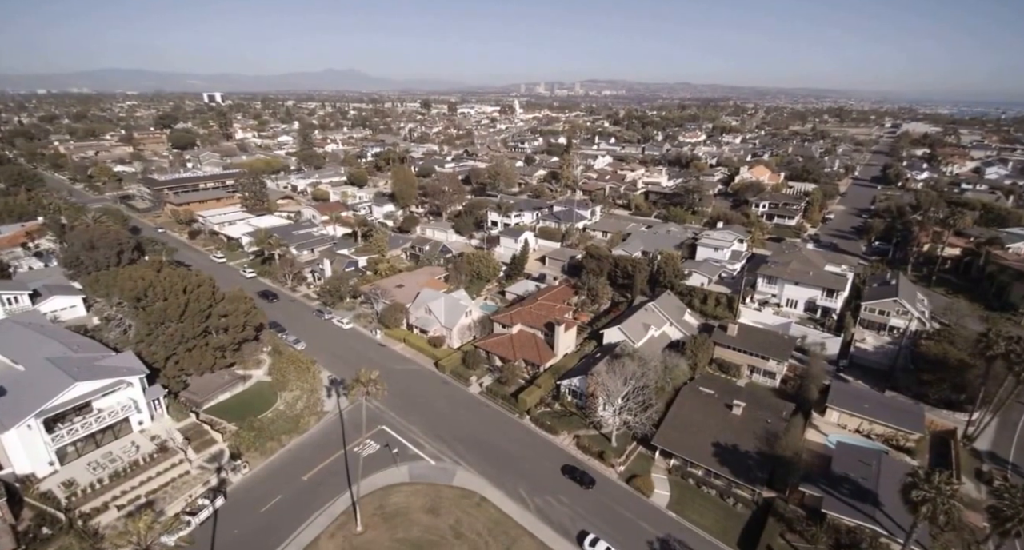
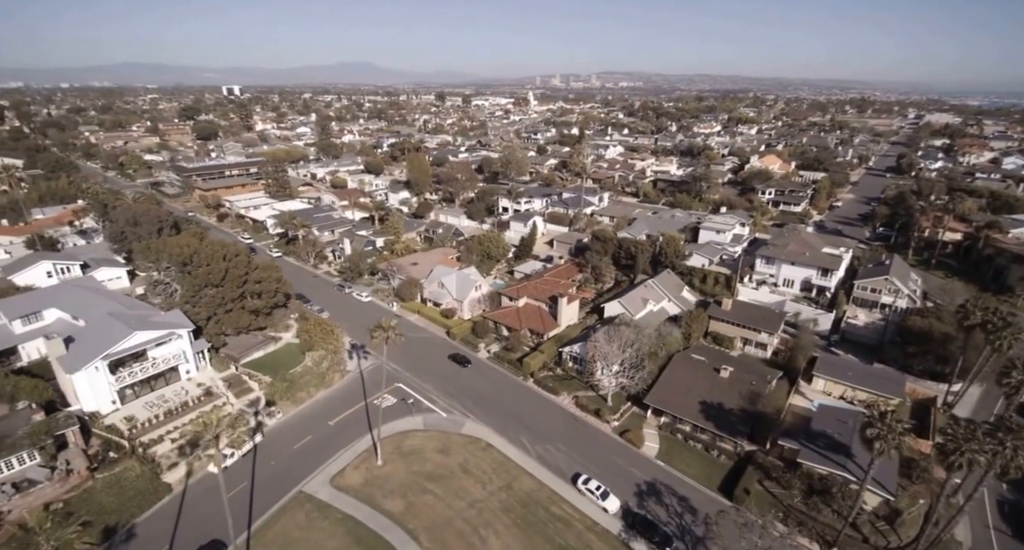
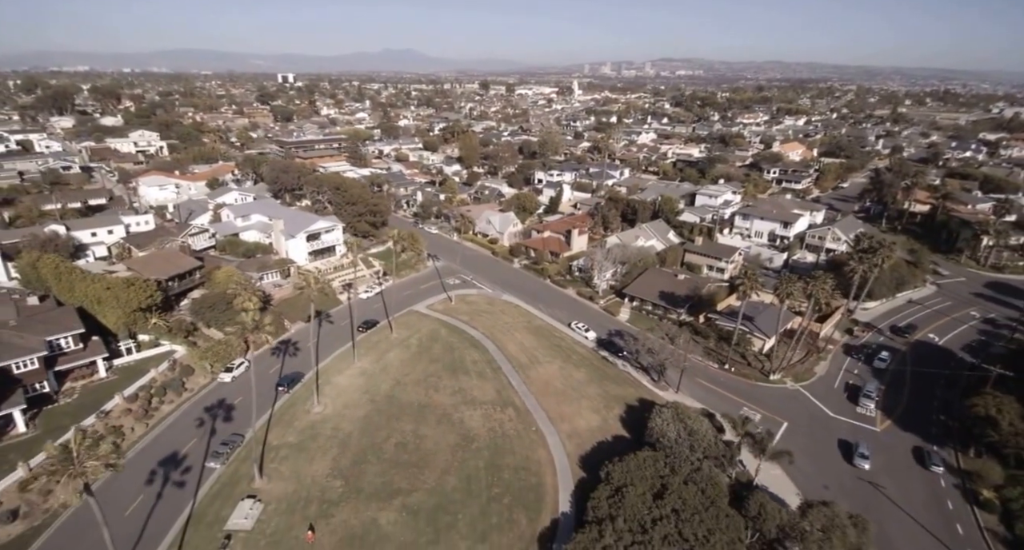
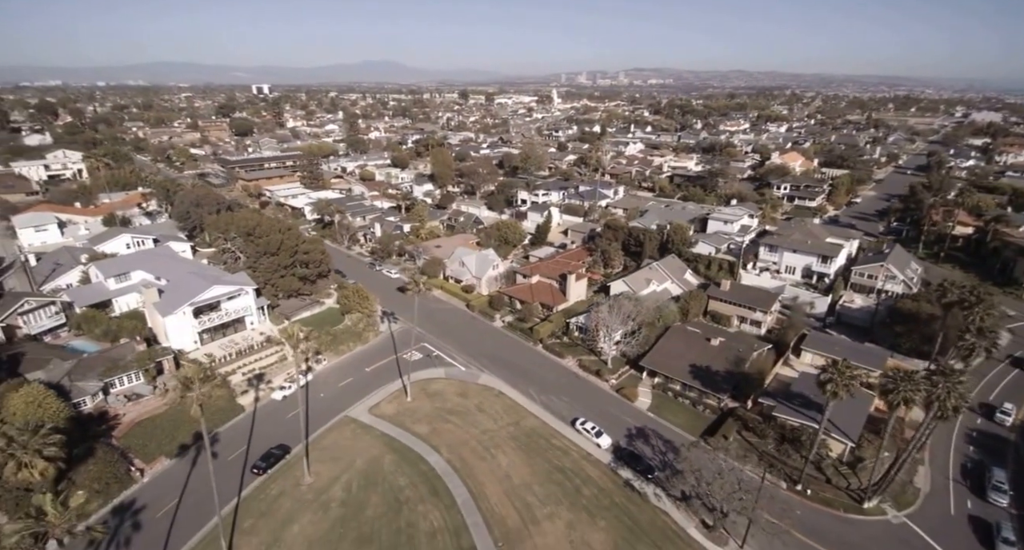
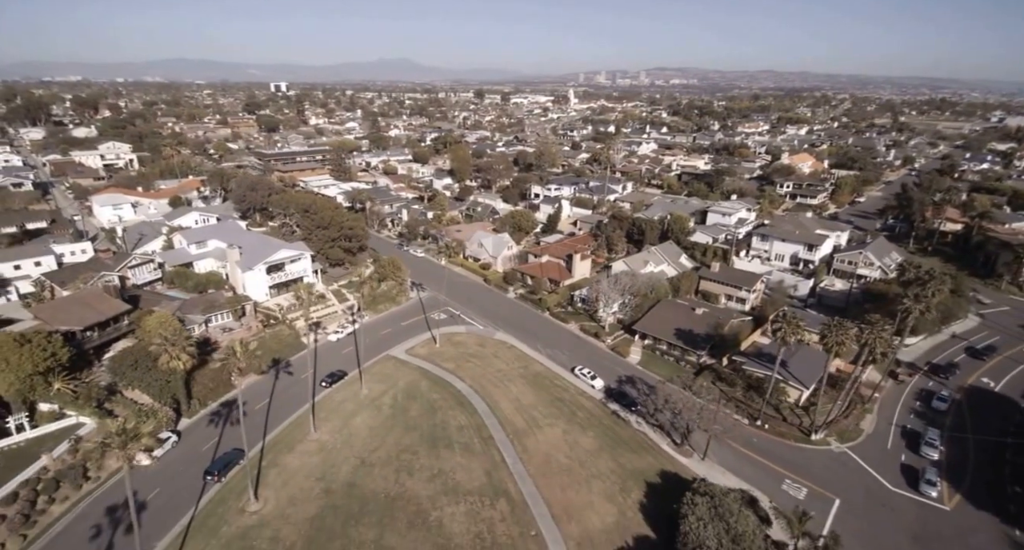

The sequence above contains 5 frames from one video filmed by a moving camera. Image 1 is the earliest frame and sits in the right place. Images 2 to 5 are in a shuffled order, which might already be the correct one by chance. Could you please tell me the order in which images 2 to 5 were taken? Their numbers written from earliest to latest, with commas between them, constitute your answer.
2, 4, 5, 3
